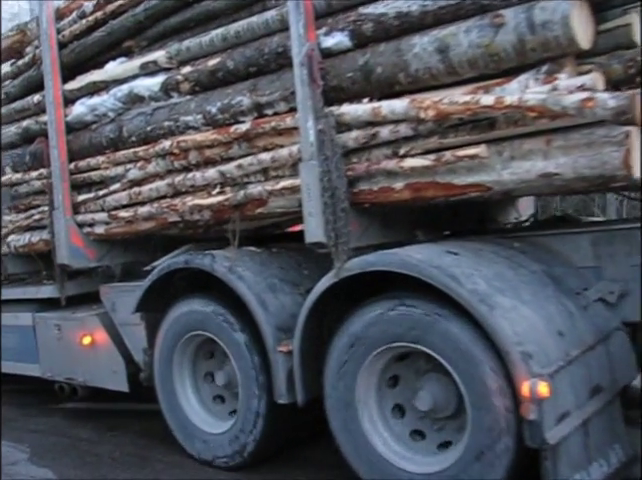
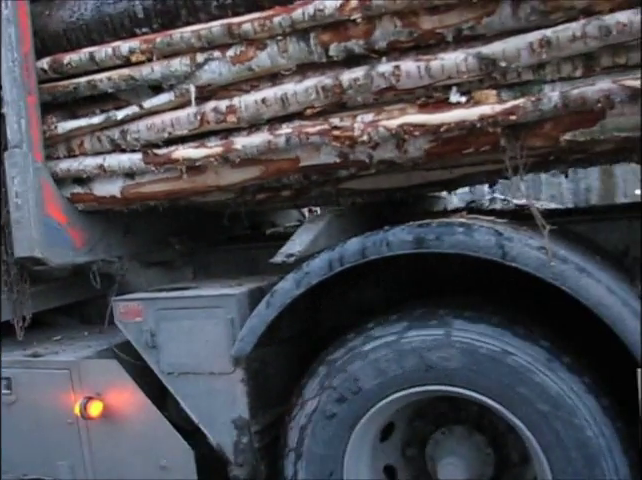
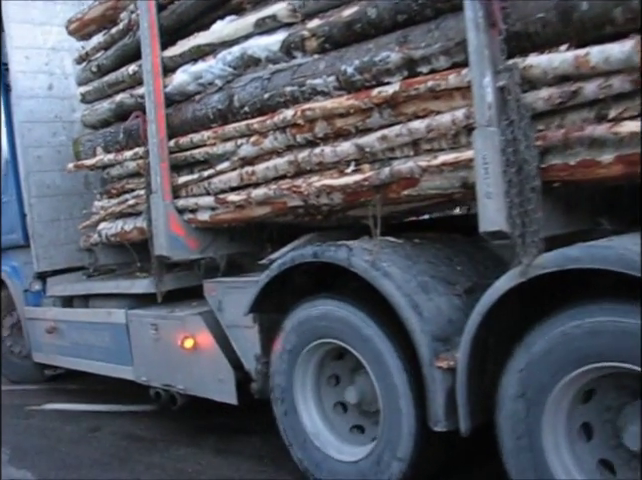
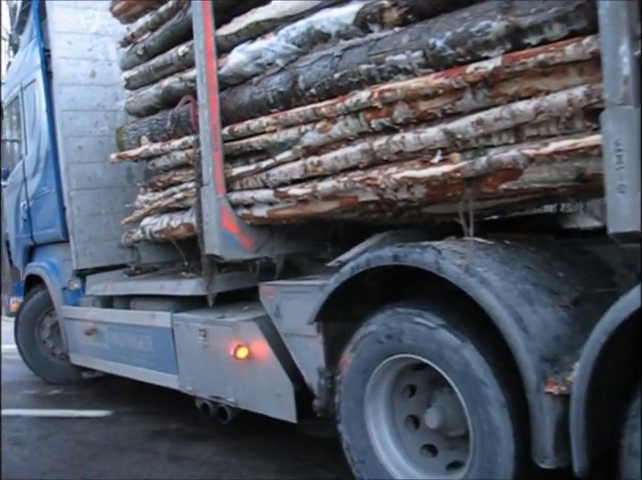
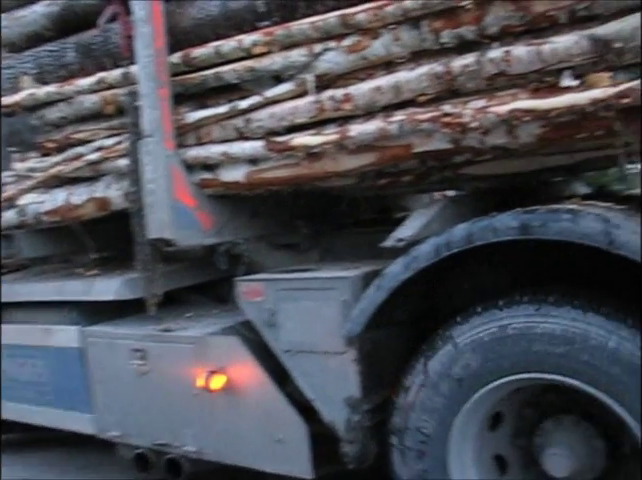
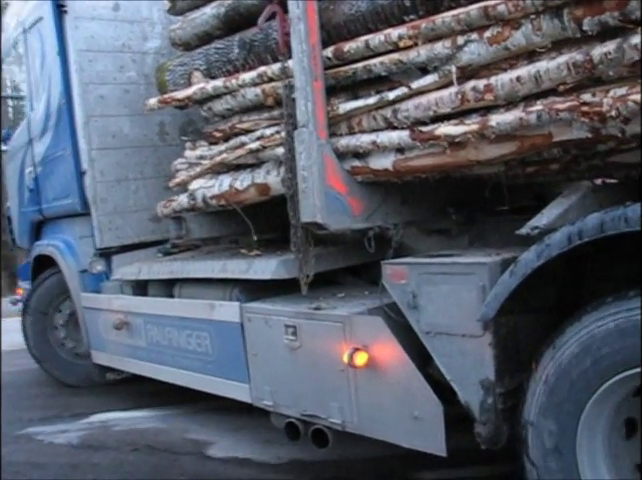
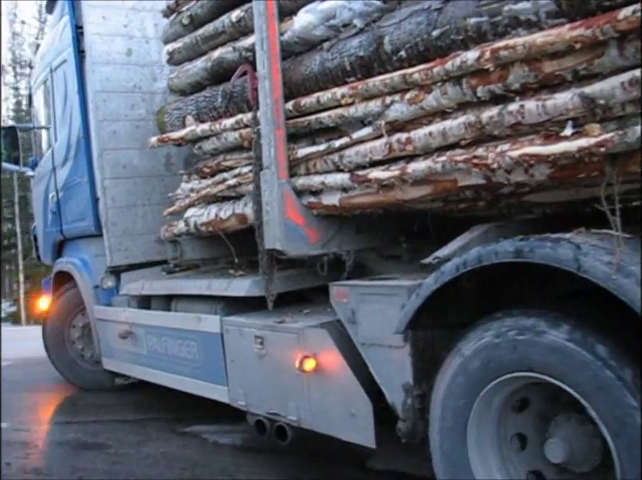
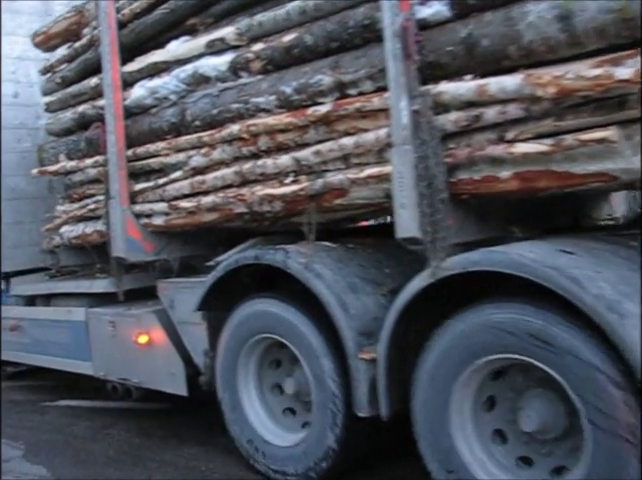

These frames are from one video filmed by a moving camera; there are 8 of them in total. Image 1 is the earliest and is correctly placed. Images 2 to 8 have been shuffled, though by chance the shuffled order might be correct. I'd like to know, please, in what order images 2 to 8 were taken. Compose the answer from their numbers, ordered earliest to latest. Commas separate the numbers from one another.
8, 3, 4, 7, 6, 5, 2
